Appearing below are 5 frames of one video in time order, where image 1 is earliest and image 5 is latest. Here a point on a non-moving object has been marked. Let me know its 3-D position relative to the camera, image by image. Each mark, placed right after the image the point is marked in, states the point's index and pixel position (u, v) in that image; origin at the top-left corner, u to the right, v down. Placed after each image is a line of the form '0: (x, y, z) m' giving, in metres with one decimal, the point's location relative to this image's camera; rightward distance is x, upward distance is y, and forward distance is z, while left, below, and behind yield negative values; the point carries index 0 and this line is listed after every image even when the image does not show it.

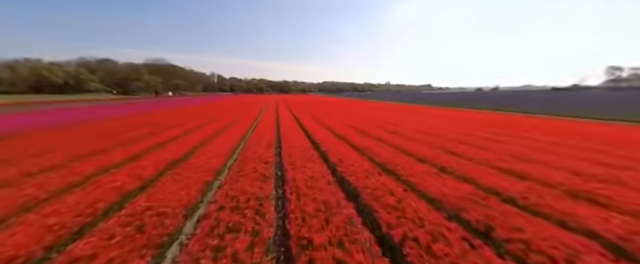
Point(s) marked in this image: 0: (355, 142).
0: (+1.6, -0.3, +10.5) m
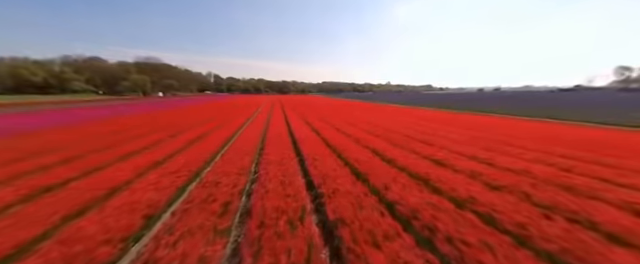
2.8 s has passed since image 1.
0: (+1.7, -1.4, +6.4) m
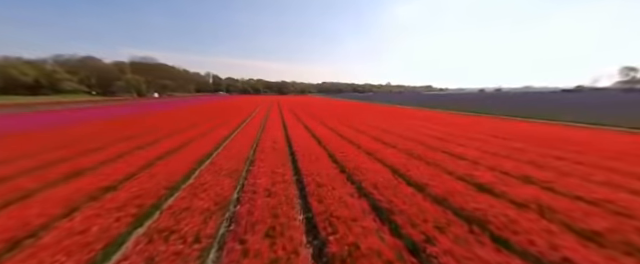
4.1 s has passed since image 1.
0: (+1.9, -1.8, +4.5) m
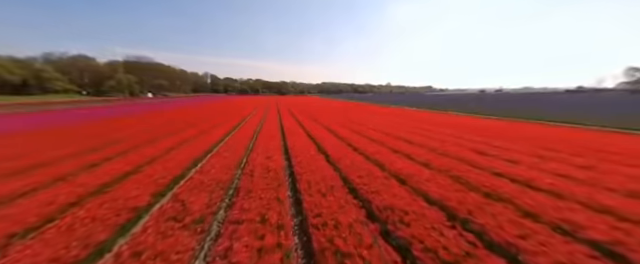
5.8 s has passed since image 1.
0: (+2.2, -2.2, +2.2) m
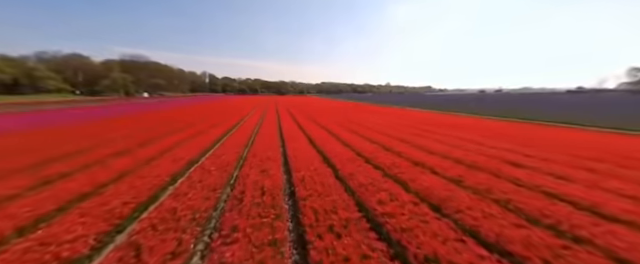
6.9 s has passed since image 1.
0: (+2.4, -2.5, +0.8) m
